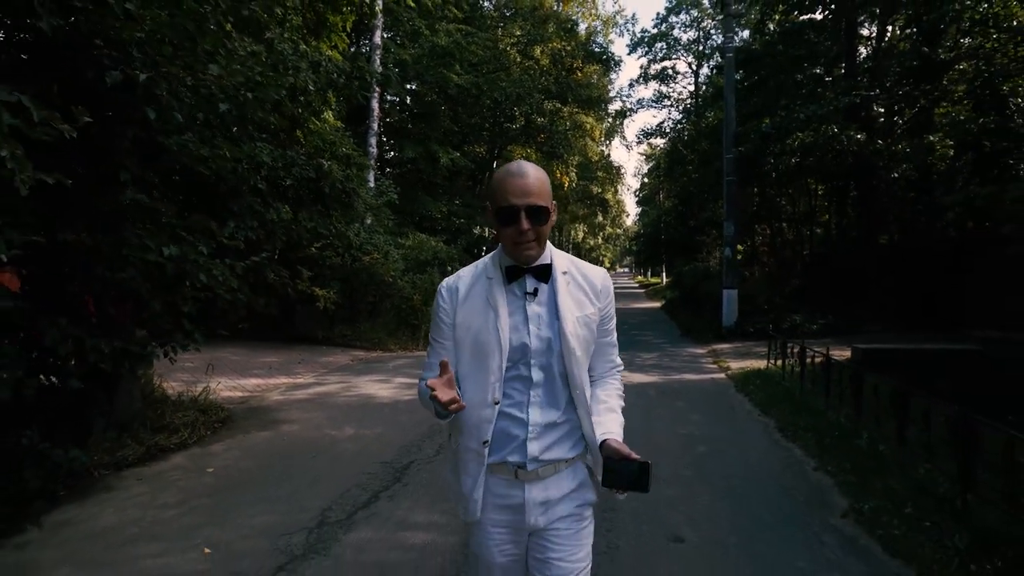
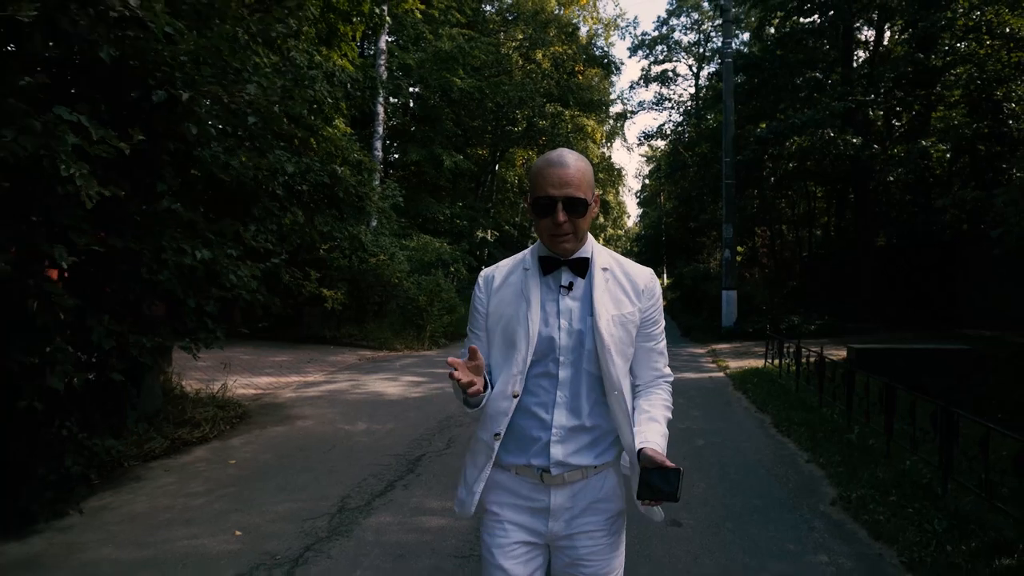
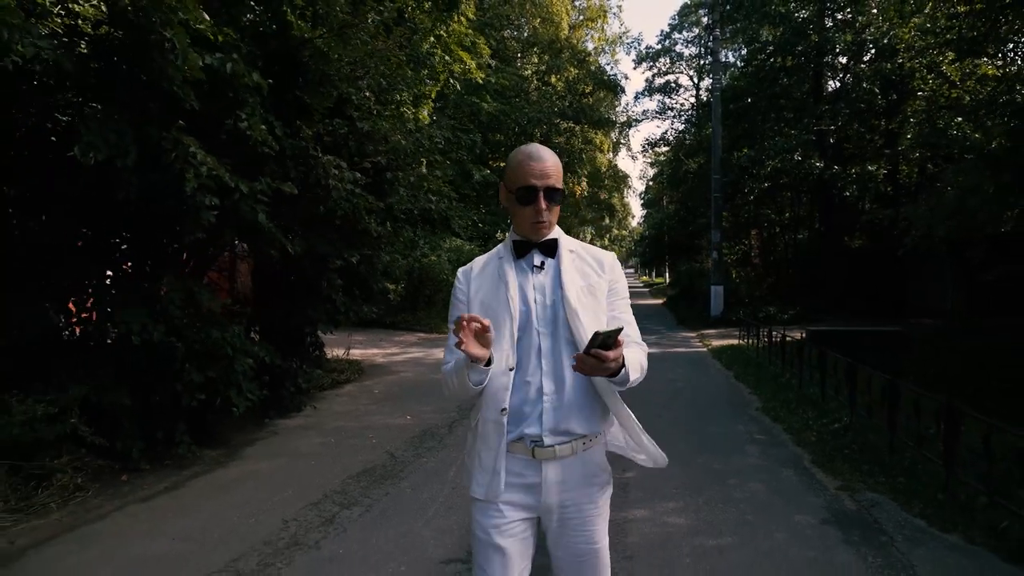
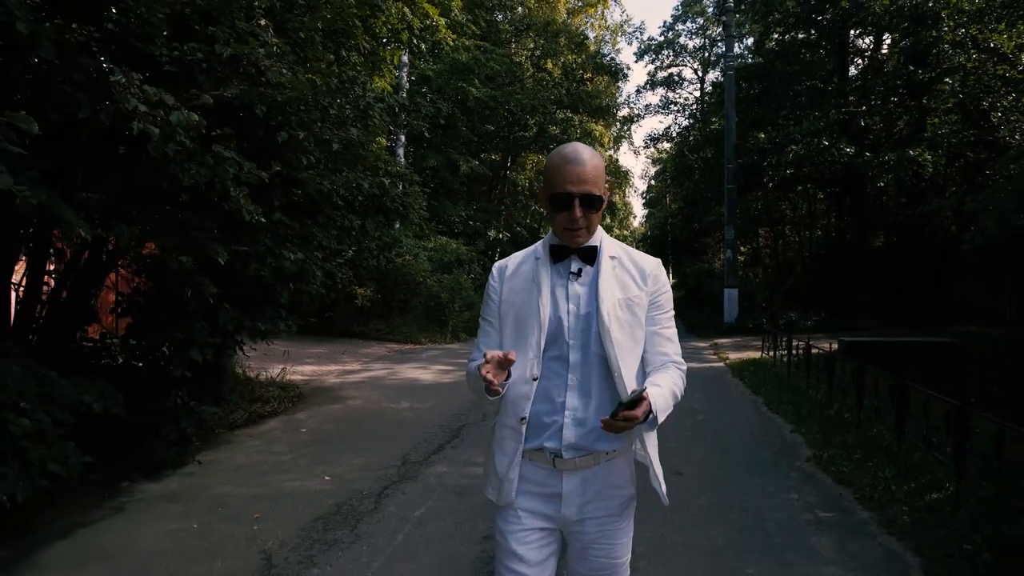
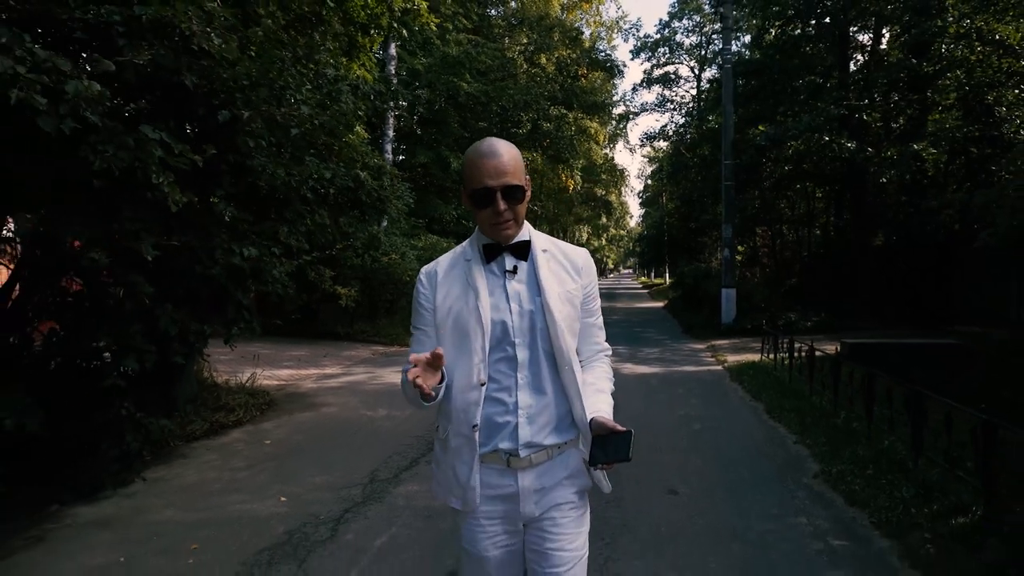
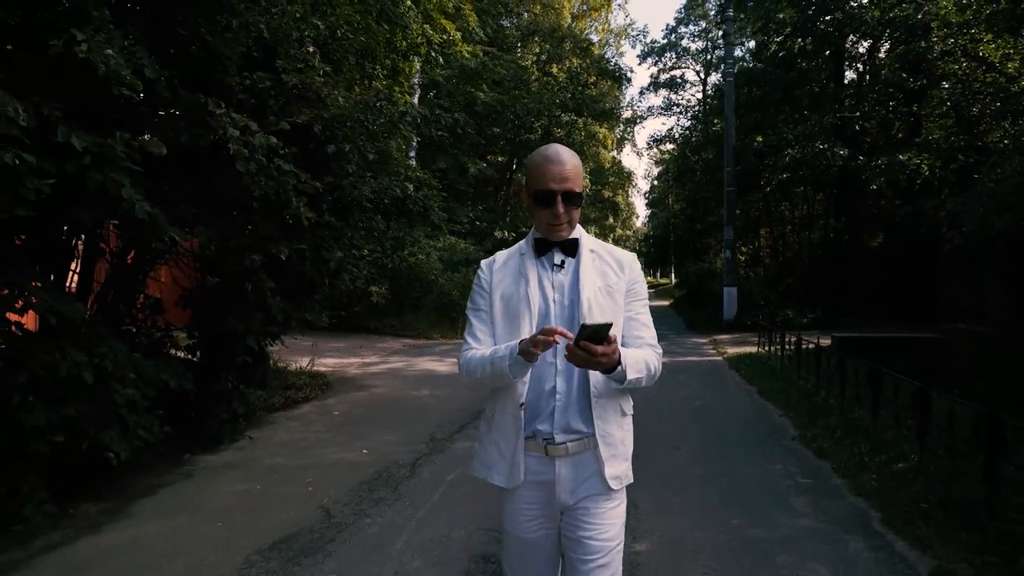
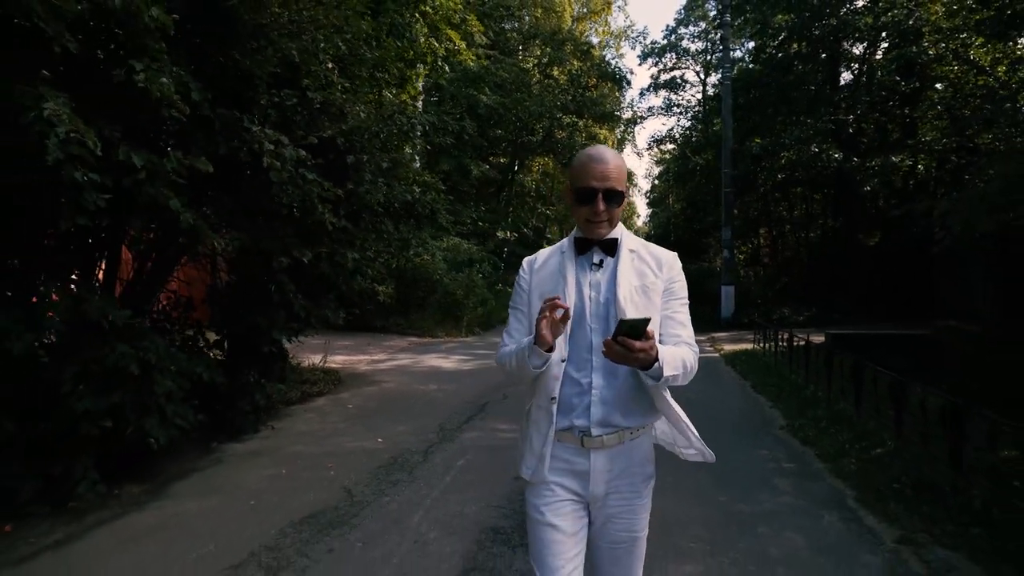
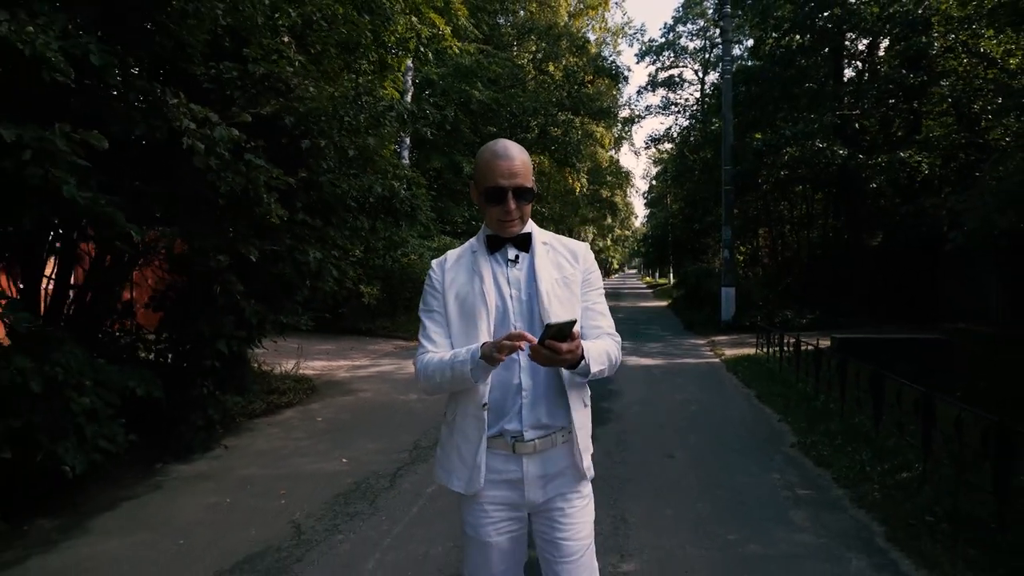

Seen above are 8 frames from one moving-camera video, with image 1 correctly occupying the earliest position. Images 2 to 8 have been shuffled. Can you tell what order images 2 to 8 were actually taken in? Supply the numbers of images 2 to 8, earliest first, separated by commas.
2, 5, 4, 8, 6, 7, 3
